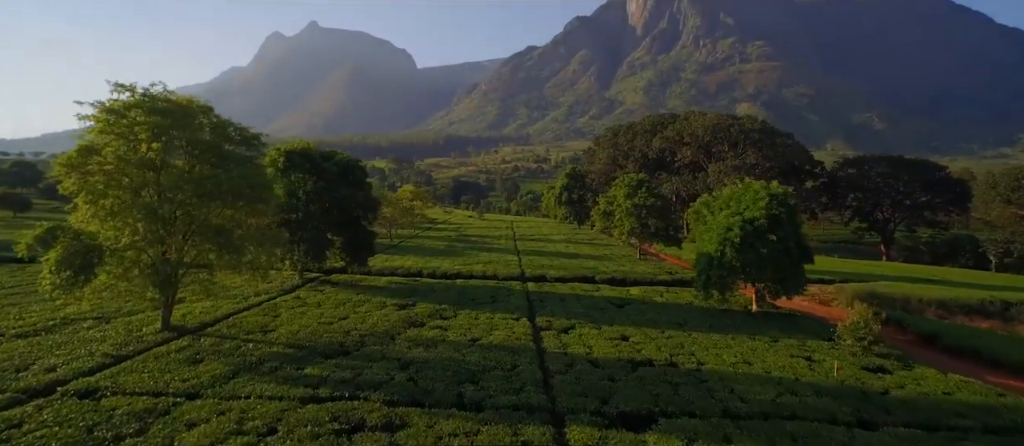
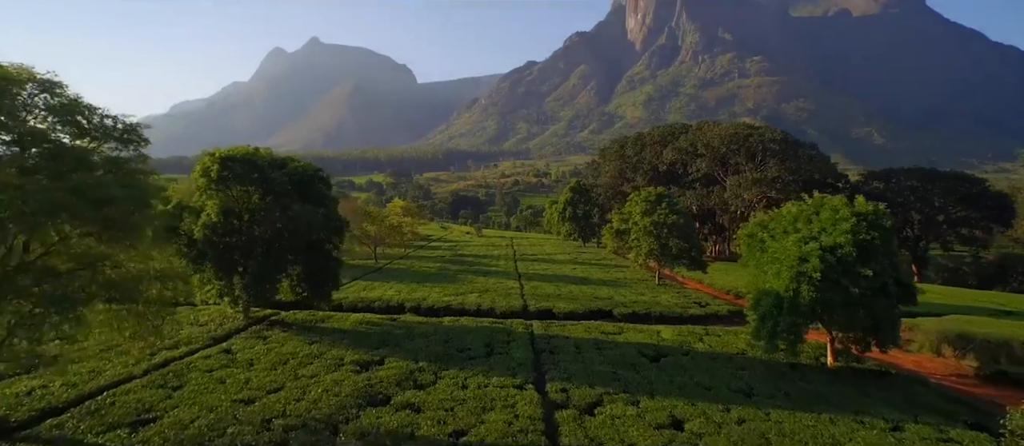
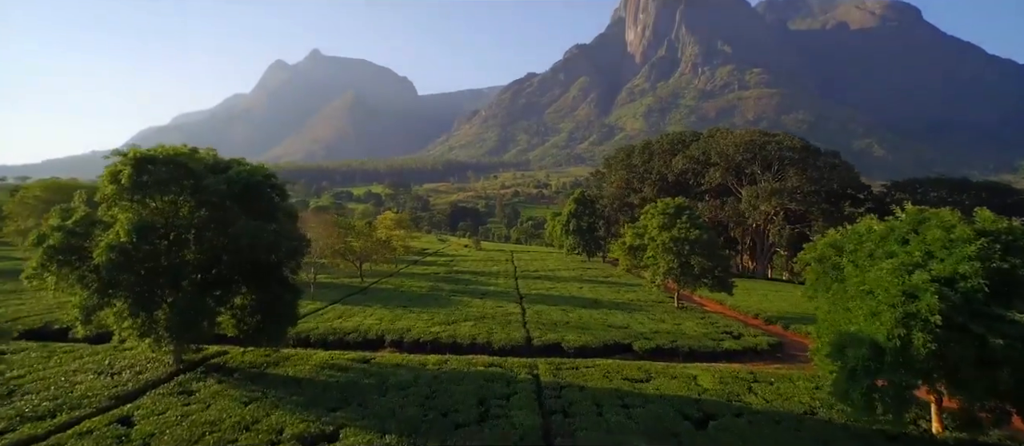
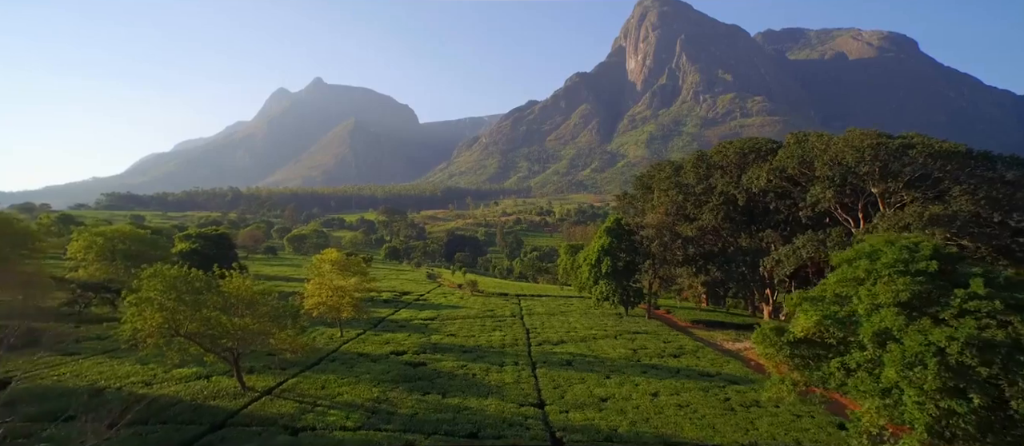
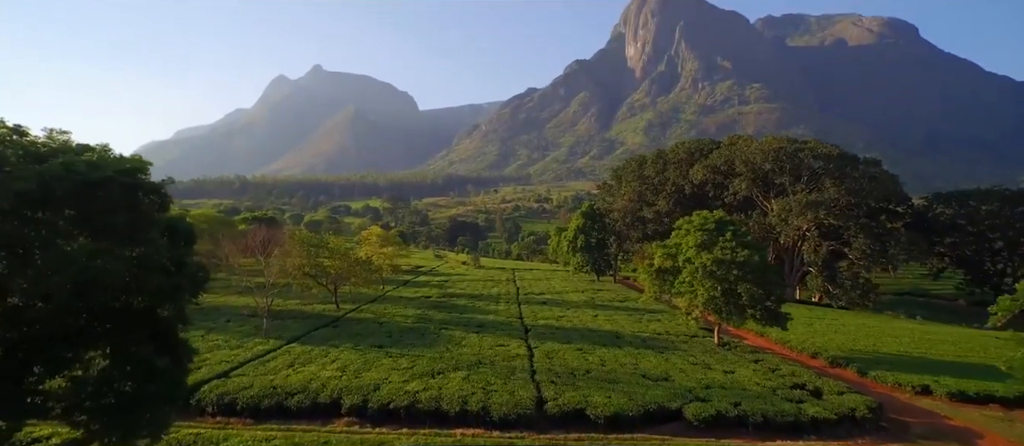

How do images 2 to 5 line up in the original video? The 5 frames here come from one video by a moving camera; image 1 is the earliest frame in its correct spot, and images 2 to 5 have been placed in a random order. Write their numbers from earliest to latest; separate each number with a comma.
2, 3, 5, 4
